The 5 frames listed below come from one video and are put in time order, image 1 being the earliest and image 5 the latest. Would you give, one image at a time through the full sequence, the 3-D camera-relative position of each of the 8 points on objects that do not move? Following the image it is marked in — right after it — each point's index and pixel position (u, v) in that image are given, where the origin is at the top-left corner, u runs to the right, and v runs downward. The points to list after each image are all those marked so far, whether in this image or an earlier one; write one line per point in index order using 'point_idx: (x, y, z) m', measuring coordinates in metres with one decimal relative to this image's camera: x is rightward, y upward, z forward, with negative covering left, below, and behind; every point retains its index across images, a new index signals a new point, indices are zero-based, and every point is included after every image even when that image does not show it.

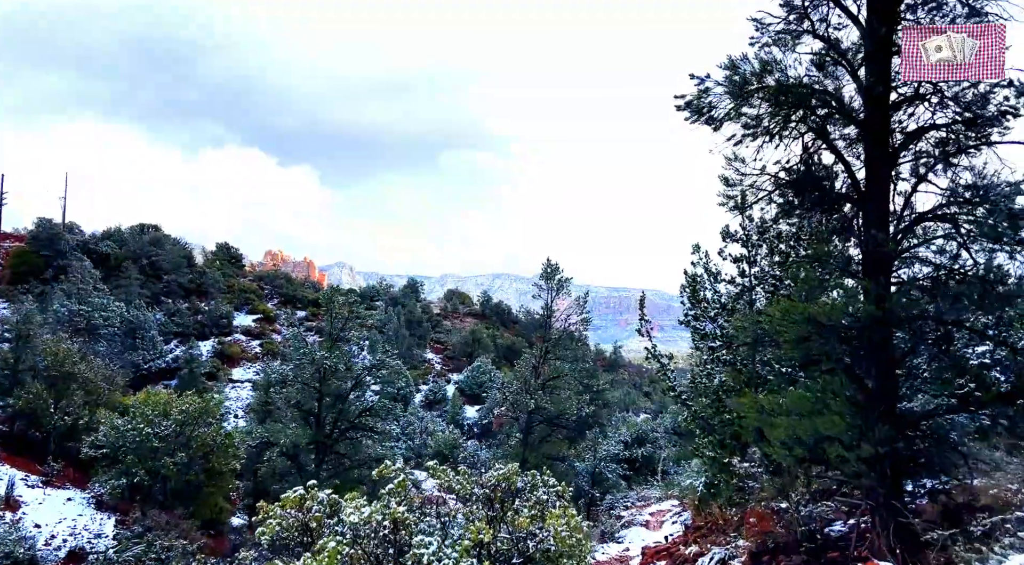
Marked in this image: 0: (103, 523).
0: (-9.6, -5.6, +19.7) m
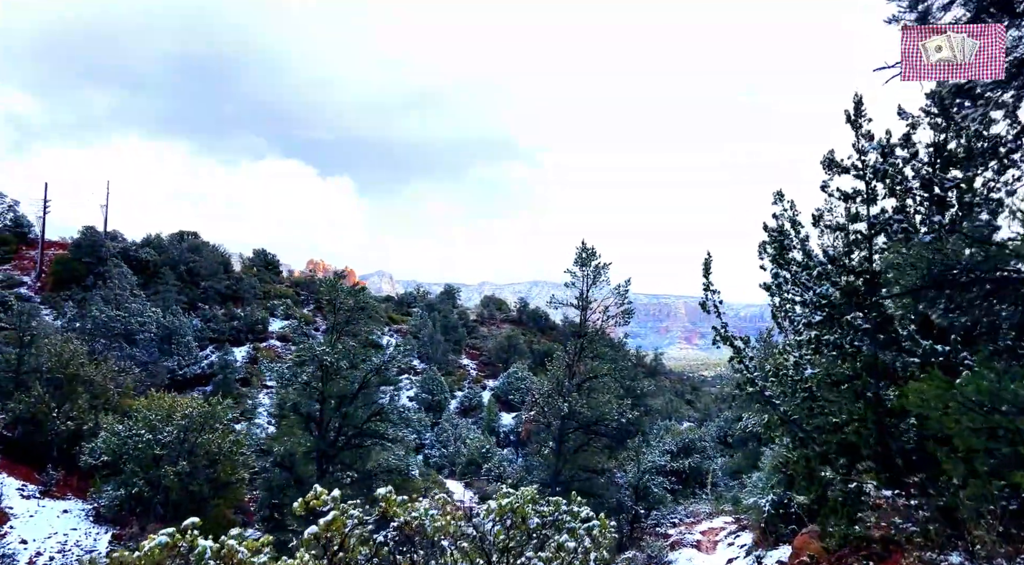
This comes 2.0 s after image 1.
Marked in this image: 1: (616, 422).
0: (-8.9, -5.5, +18.0) m
1: (+2.3, -3.2, +19.5) m
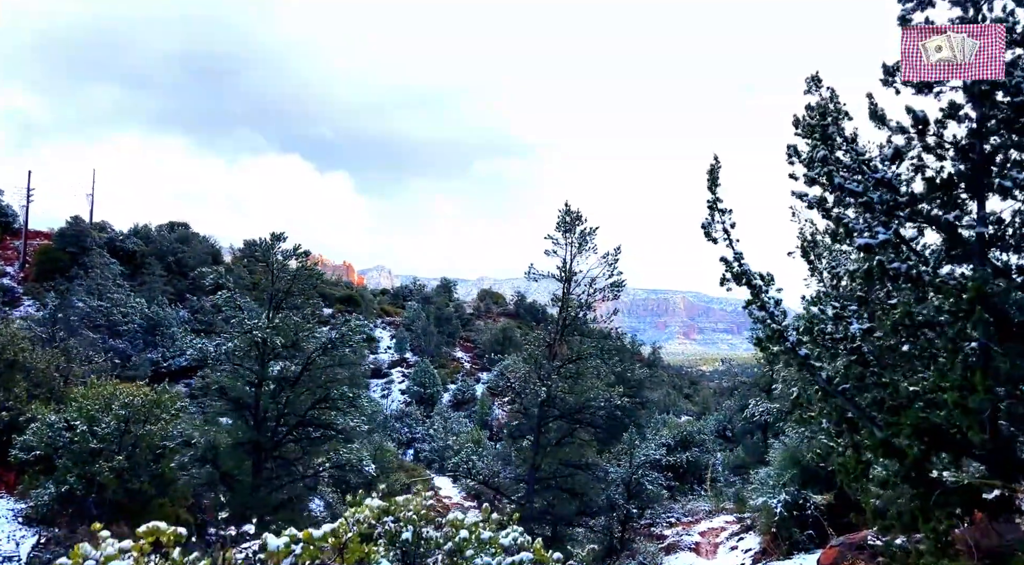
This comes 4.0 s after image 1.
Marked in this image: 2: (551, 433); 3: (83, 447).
0: (-9.3, -5.0, +16.1) m
1: (+1.9, -2.7, +17.6) m
2: (+0.8, -3.2, +17.9) m
3: (-8.4, -3.2, +16.7) m
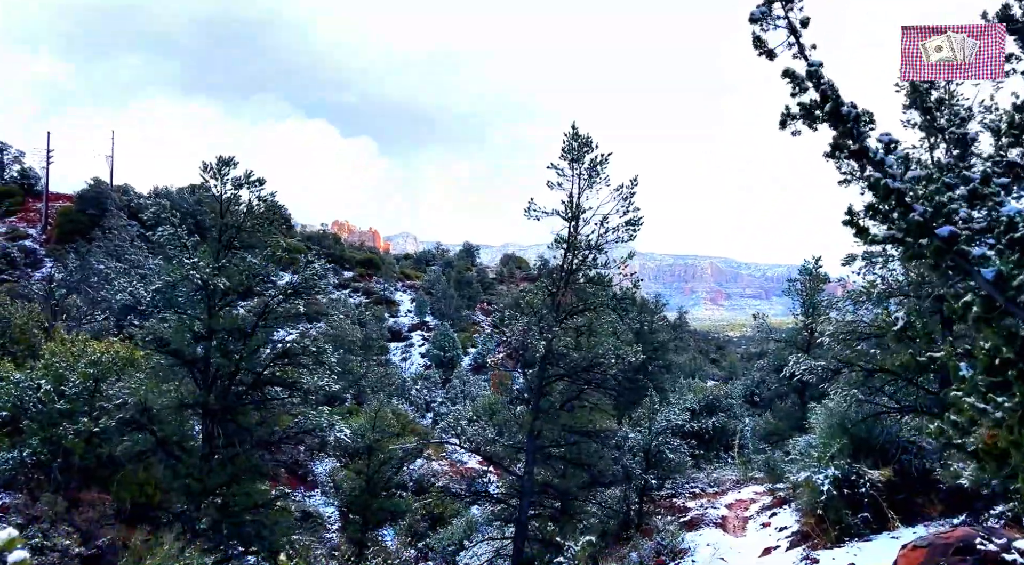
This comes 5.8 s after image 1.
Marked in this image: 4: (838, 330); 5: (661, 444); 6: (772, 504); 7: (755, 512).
0: (-9.2, -4.0, +14.8) m
1: (+2.0, -1.7, +15.8) m
2: (+1.0, -2.2, +16.2) m
3: (-8.4, -2.3, +15.2) m
4: (+6.1, -0.8, +15.5) m
5: (+3.4, -3.7, +19.5) m
6: (+5.5, -4.7, +17.9) m
7: (+5.1, -4.8, +17.7) m
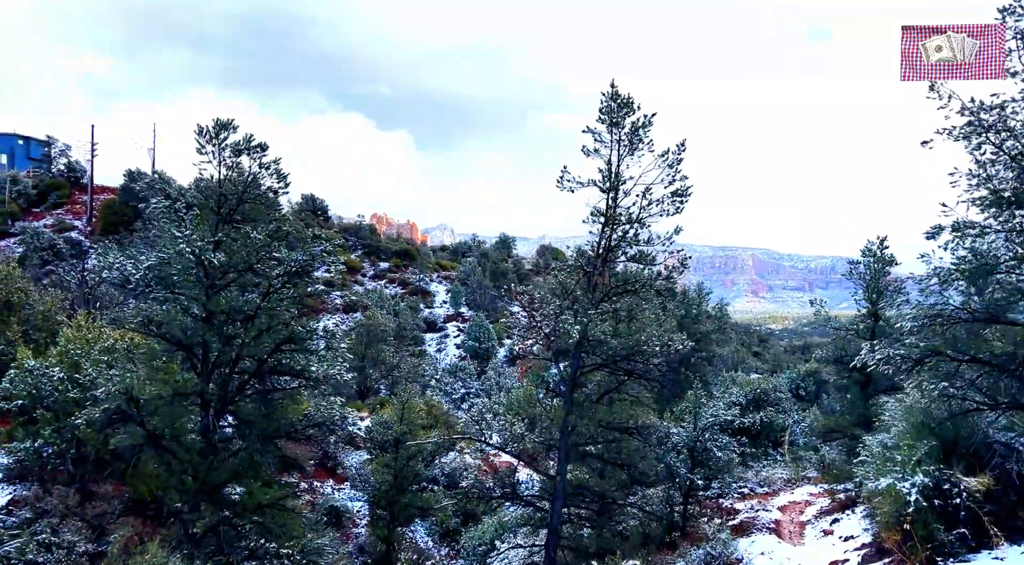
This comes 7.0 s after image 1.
0: (-8.7, -3.7, +14.1) m
1: (+2.6, -1.4, +14.7) m
2: (+1.6, -1.9, +15.0) m
3: (-7.8, -2.0, +14.5) m
4: (+6.7, -0.6, +14.1) m
5: (+4.2, -3.4, +18.3) m
6: (+6.2, -4.4, +16.6) m
7: (+5.8, -4.5, +16.3) m
